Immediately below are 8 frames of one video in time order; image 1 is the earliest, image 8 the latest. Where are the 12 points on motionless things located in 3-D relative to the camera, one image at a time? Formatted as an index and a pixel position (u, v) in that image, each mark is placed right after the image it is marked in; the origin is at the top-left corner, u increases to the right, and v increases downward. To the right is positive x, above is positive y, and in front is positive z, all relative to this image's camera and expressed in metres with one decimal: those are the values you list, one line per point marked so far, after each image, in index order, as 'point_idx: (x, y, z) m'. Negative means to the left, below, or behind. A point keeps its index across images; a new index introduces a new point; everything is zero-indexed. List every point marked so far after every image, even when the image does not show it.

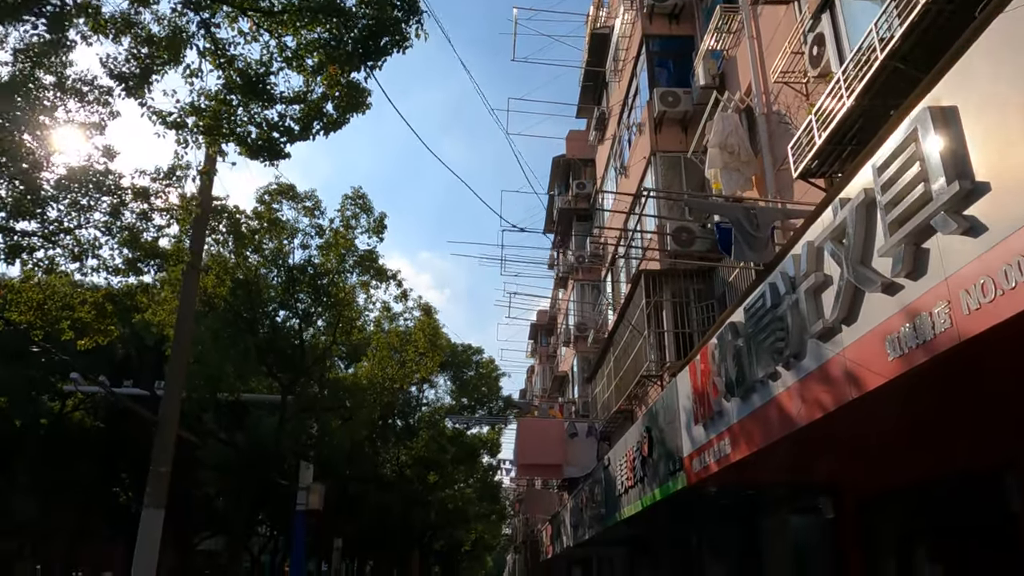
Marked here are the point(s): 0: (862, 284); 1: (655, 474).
0: (+2.2, 0.0, +4.8) m
1: (+2.1, -2.7, +10.9) m
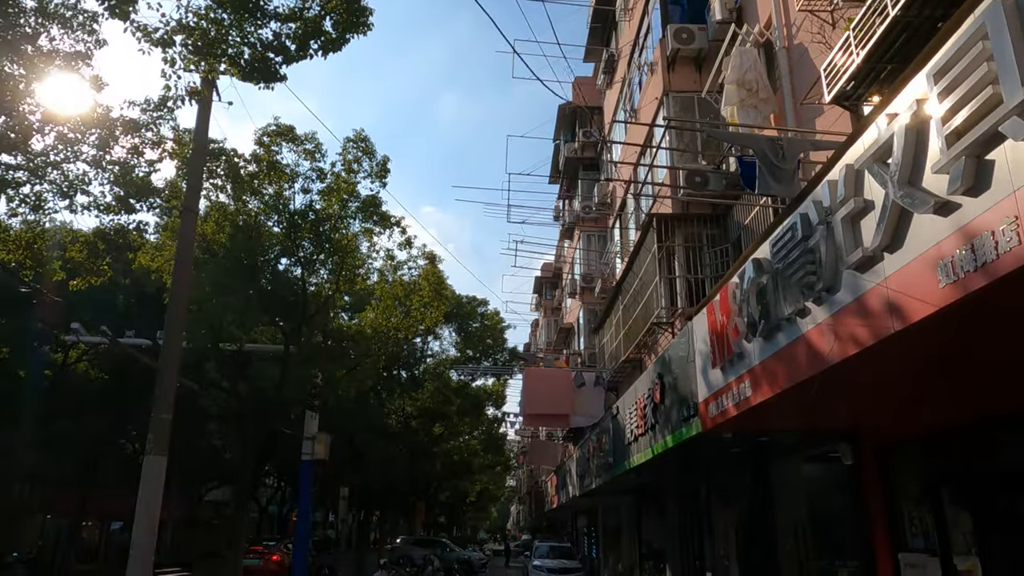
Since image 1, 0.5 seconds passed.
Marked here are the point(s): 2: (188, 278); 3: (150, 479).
0: (+2.3, +0.5, +4.4) m
1: (+2.2, -1.9, +10.7) m
2: (-4.8, +0.2, +11.3) m
3: (-4.9, -2.6, +10.3) m
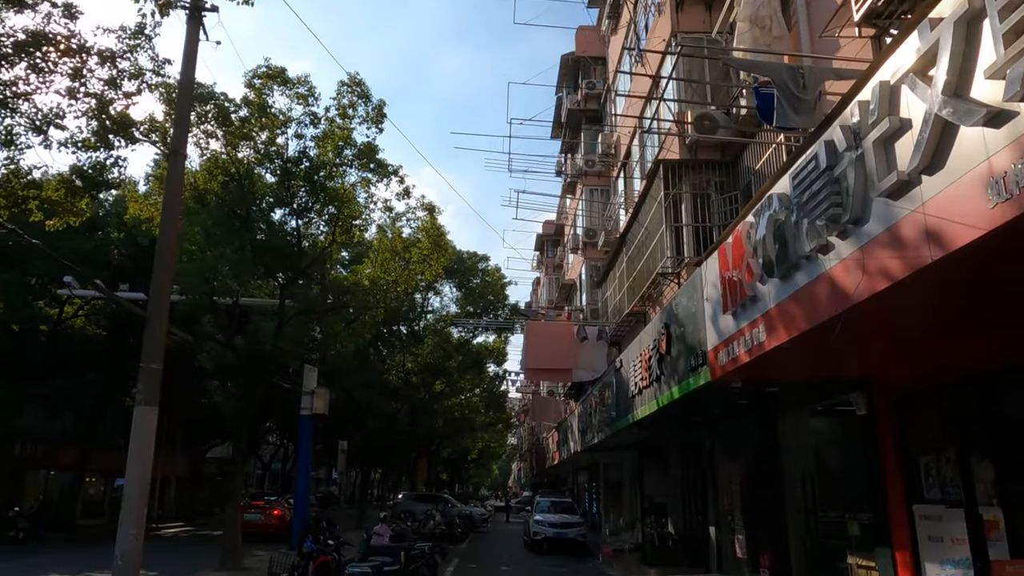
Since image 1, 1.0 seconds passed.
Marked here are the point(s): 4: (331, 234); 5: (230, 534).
0: (+2.3, +0.9, +4.0) m
1: (+2.2, -1.1, +10.3) m
2: (-4.8, +0.9, +10.9) m
3: (-4.9, -1.9, +10.0) m
4: (-3.7, +1.1, +15.9) m
5: (-5.1, -4.5, +13.8) m
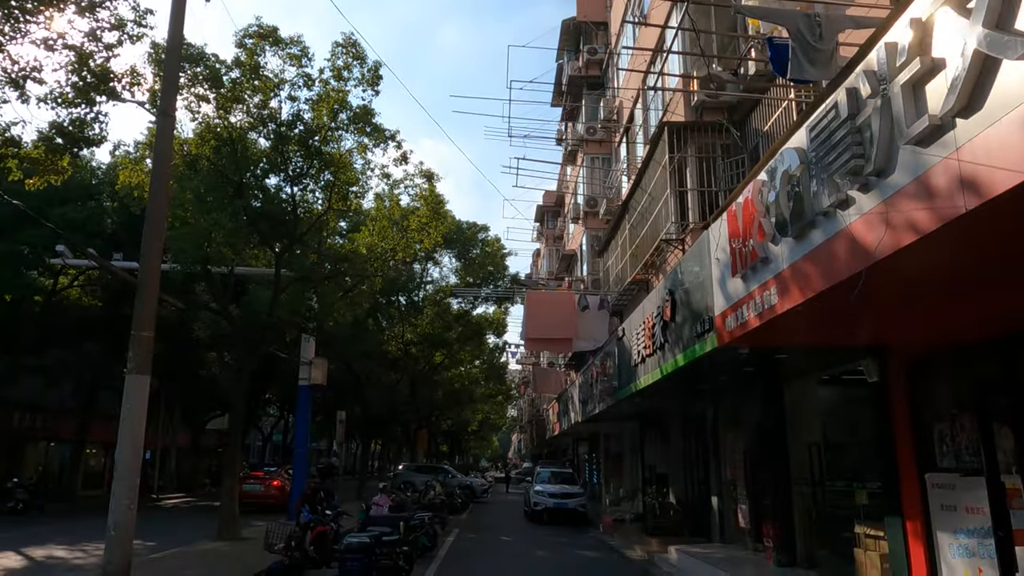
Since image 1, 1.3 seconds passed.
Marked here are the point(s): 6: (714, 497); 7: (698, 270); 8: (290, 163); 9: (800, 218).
0: (+2.3, +1.1, +3.6) m
1: (+2.2, -0.7, +10.1) m
2: (-4.8, +1.4, +10.5) m
3: (-4.9, -1.4, +9.7) m
4: (-3.7, +1.8, +15.5) m
5: (-5.1, -3.9, +13.7) m
6: (+4.0, -4.1, +14.9) m
7: (+2.3, +0.2, +9.3) m
8: (-4.3, +2.4, +14.7) m
9: (+2.2, +0.5, +5.9) m
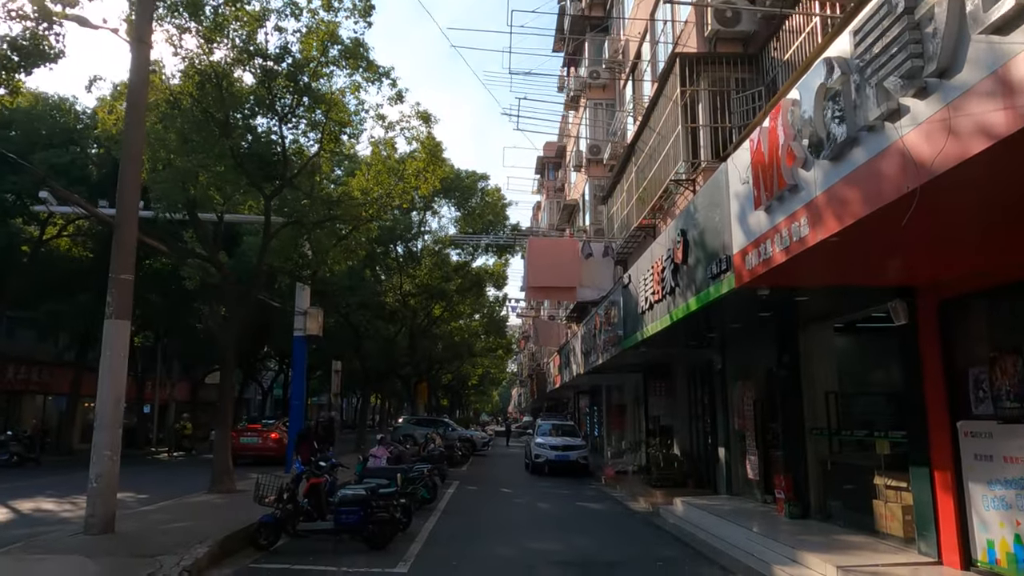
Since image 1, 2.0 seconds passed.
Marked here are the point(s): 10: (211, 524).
0: (+2.3, +1.5, +2.9) m
1: (+2.2, +0.1, +9.5) m
2: (-4.8, +2.2, +9.8) m
3: (-4.8, -0.7, +9.2) m
4: (-3.7, +2.8, +14.8) m
5: (-5.1, -2.9, +13.3) m
6: (+4.0, -3.1, +14.5) m
7: (+2.3, +0.9, +8.7) m
8: (-4.3, +3.4, +13.9) m
9: (+2.3, +1.1, +5.3) m
10: (-3.8, -2.9, +9.6) m
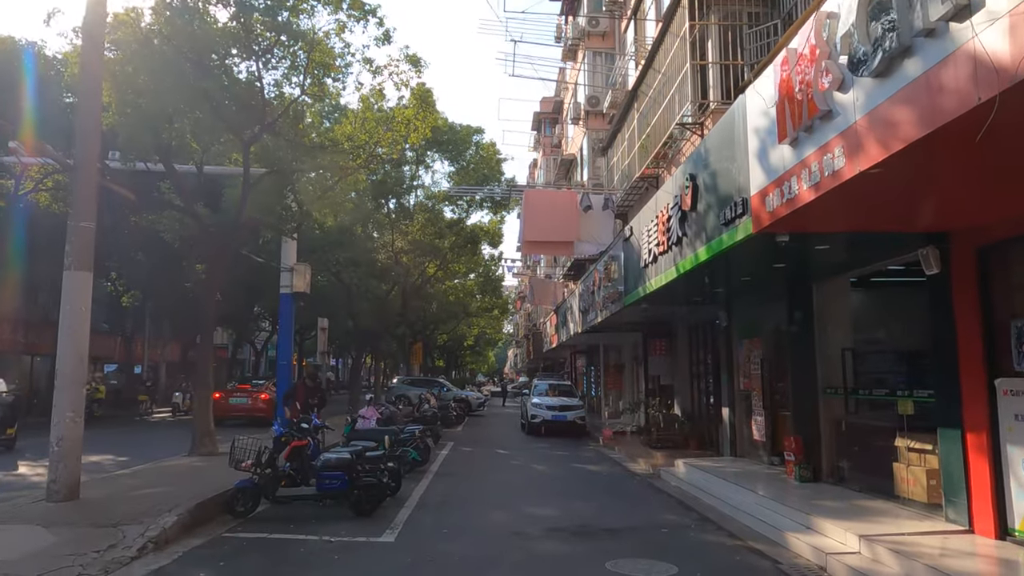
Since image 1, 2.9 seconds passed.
0: (+2.3, +1.8, +2.2) m
1: (+2.2, +0.7, +8.8) m
2: (-4.8, +2.8, +9.0) m
3: (-4.9, -0.1, +8.5) m
4: (-3.8, +3.7, +13.9) m
5: (-5.2, -2.2, +12.6) m
6: (+3.9, -2.2, +14.0) m
7: (+2.2, +1.5, +7.9) m
8: (-4.4, +4.2, +13.0) m
9: (+2.2, +1.4, +4.5) m
10: (-3.9, -2.4, +9.0) m
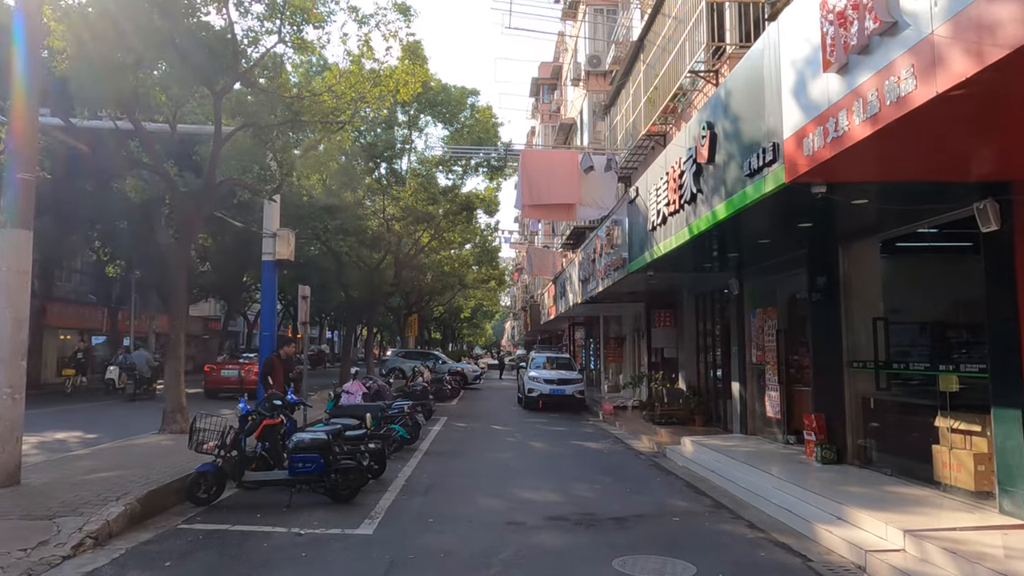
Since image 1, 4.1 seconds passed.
0: (+2.3, +1.9, +1.1) m
1: (+2.1, +1.1, +7.8) m
2: (-4.9, +3.2, +7.9) m
3: (-4.9, +0.3, +7.5) m
4: (-3.9, +4.3, +12.8) m
5: (-5.2, -1.6, +11.7) m
6: (+3.8, -1.6, +13.1) m
7: (+2.2, +1.8, +6.9) m
8: (-4.4, +4.8, +11.9) m
9: (+2.2, +1.7, +3.5) m
10: (-3.9, -1.9, +8.1) m
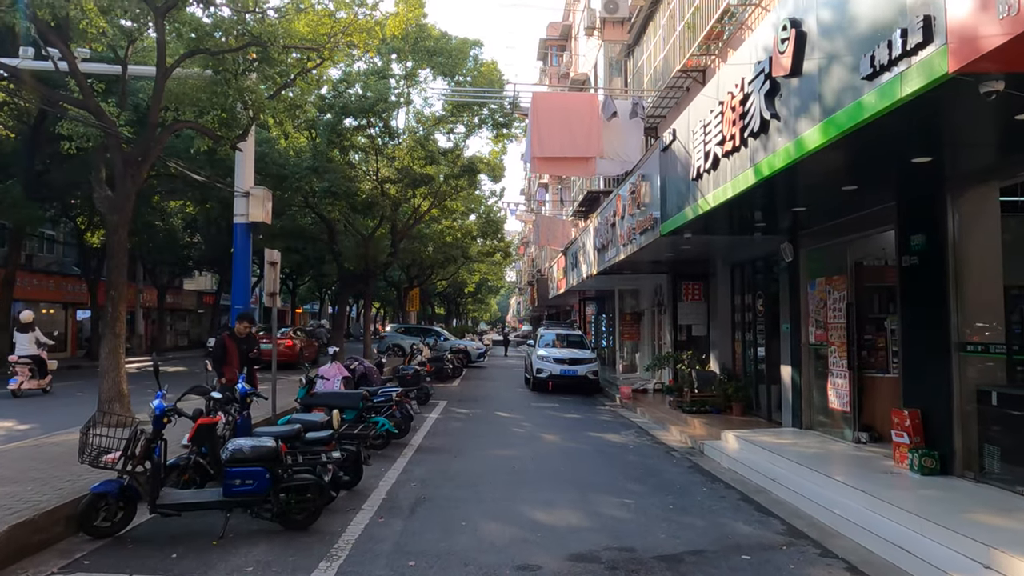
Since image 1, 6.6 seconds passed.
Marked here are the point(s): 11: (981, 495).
0: (+2.3, +2.0, -1.0) m
1: (+2.2, +1.4, +5.6) m
2: (-4.8, +3.5, +5.7) m
3: (-4.9, +0.6, +5.4) m
4: (-3.7, +4.8, +10.6) m
5: (-5.1, -1.1, +9.7) m
6: (+4.0, -1.1, +11.0) m
7: (+2.3, +2.1, +4.7) m
8: (-4.3, +5.3, +9.7) m
9: (+2.3, +1.9, +1.3) m
10: (-3.8, -1.6, +6.1) m
11: (+4.0, -1.7, +6.4) m
